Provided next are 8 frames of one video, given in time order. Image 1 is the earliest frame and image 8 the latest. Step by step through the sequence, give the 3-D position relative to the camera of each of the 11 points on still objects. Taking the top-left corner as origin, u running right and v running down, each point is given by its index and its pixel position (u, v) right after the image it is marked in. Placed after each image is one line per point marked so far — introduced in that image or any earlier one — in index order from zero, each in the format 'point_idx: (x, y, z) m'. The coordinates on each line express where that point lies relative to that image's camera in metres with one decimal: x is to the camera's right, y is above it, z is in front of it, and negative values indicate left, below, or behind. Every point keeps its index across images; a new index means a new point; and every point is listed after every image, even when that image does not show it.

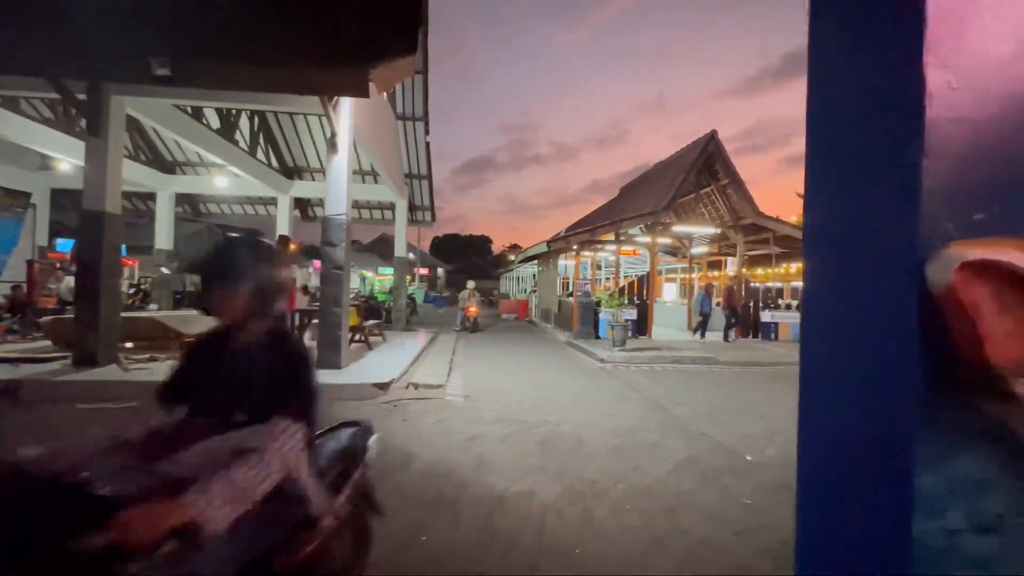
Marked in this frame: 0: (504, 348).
0: (-0.3, -1.9, +14.0) m
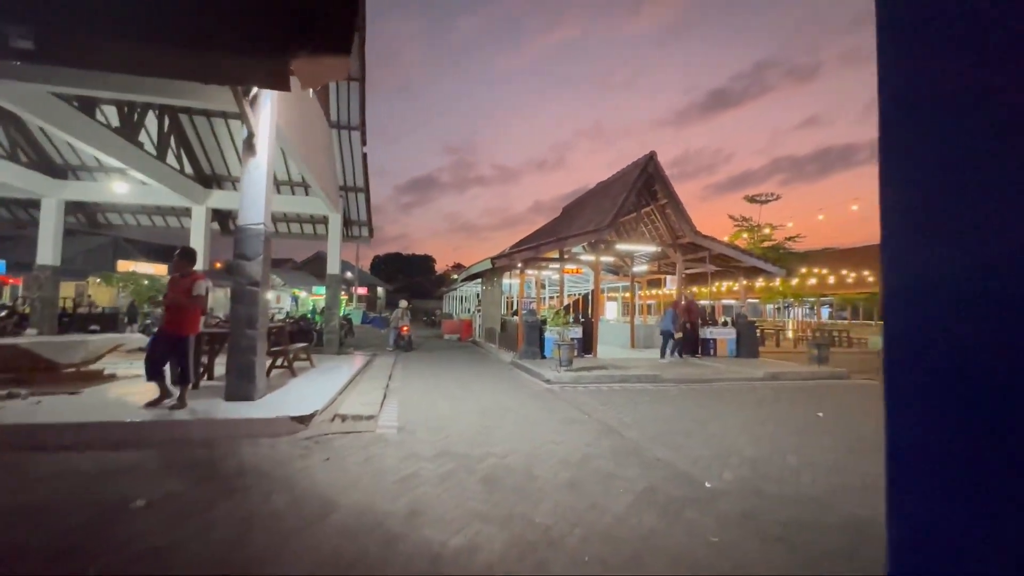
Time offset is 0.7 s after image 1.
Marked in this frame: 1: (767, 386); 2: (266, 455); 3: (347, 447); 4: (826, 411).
0: (-2.0, -2.4, +13.1) m
1: (+6.5, -2.5, +11.6) m
2: (-3.0, -2.1, +5.6) m
3: (-2.1, -2.1, +5.8) m
4: (+6.0, -2.4, +8.7) m
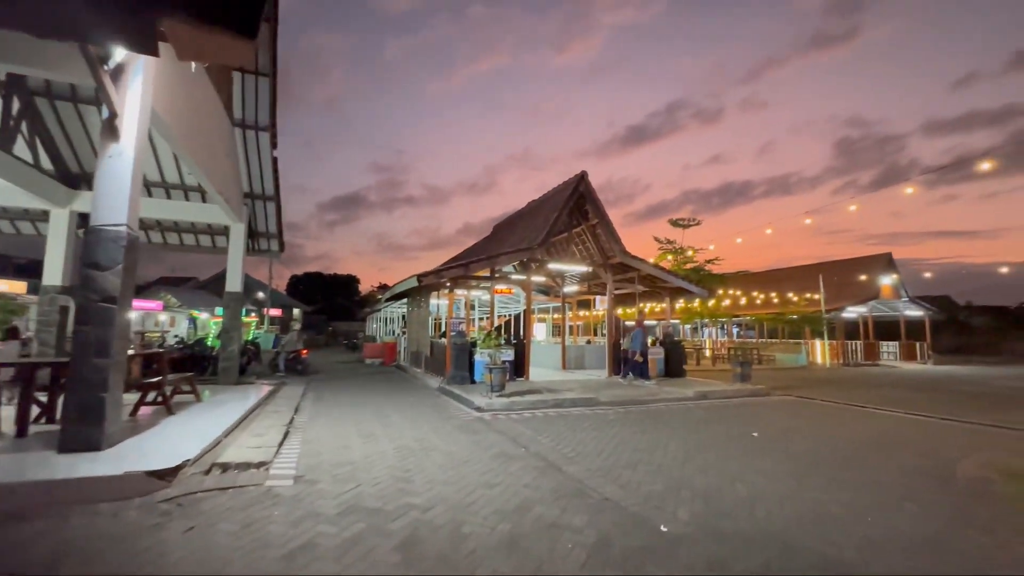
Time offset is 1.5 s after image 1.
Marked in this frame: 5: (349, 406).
0: (-3.9, -2.9, +11.8) m
1: (+4.8, -3.0, +11.5) m
2: (-3.8, -2.2, +4.1) m
3: (-2.9, -2.2, +4.5) m
4: (+4.7, -2.7, +8.6) m
5: (-3.9, -2.8, +10.9) m
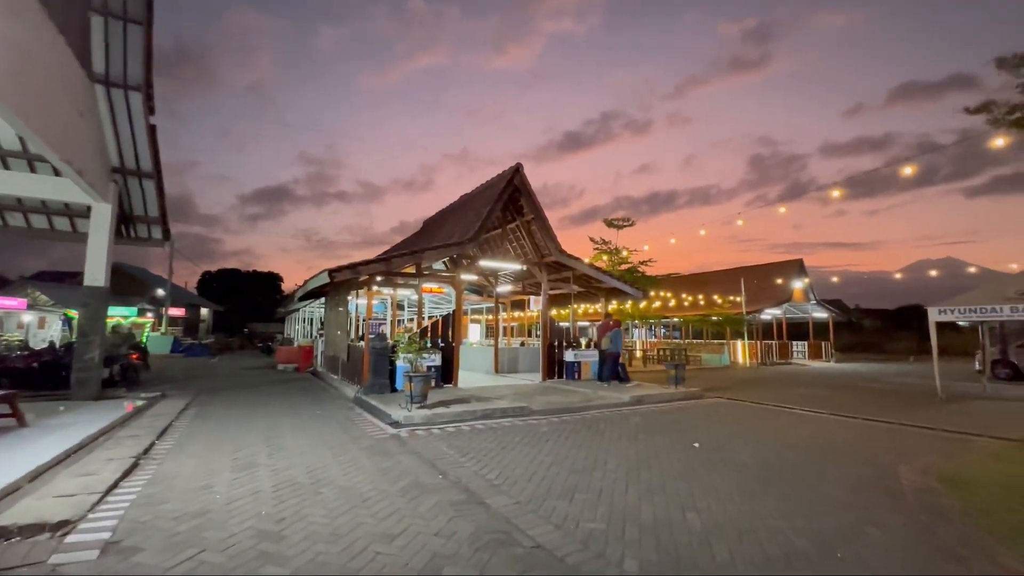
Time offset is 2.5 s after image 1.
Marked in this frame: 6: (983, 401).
0: (-5.6, -2.8, +9.9) m
1: (+3.0, -3.0, +10.9) m
2: (-4.4, -2.1, +2.4) m
3: (-3.6, -2.1, +2.9) m
4: (+3.4, -2.7, +8.1) m
5: (-5.5, -2.7, +9.0) m
6: (+14.9, -3.6, +14.3) m
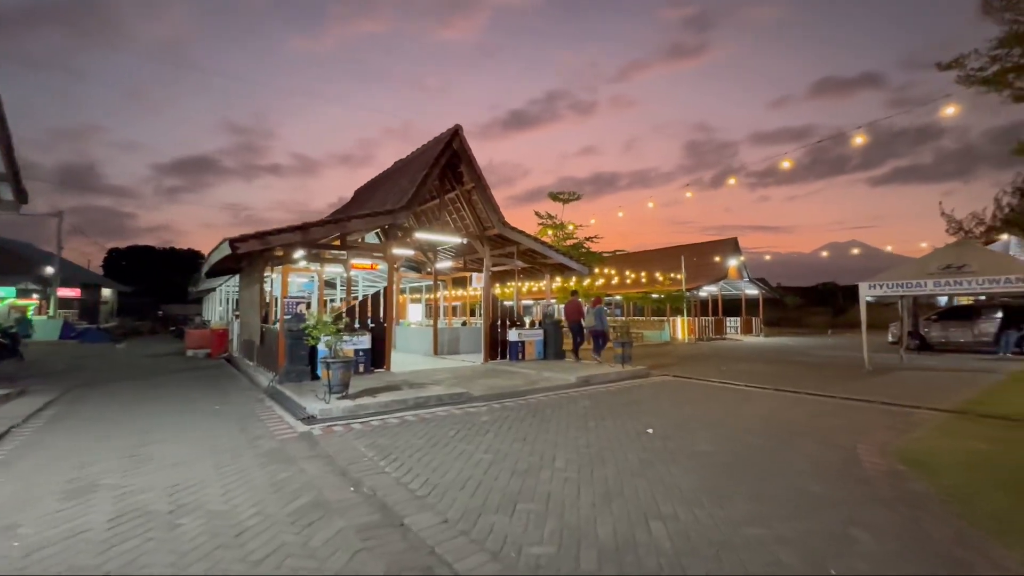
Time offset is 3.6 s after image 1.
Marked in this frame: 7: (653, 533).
0: (-6.8, -2.3, +8.2) m
1: (+1.6, -2.4, +10.2) m
2: (-4.7, -1.9, +0.8) m
3: (-4.0, -1.9, +1.4) m
4: (+2.3, -2.2, +7.4) m
5: (-6.6, -2.2, +7.3) m
6: (+13.1, -2.8, +15.0) m
7: (+1.2, -2.1, +3.9) m
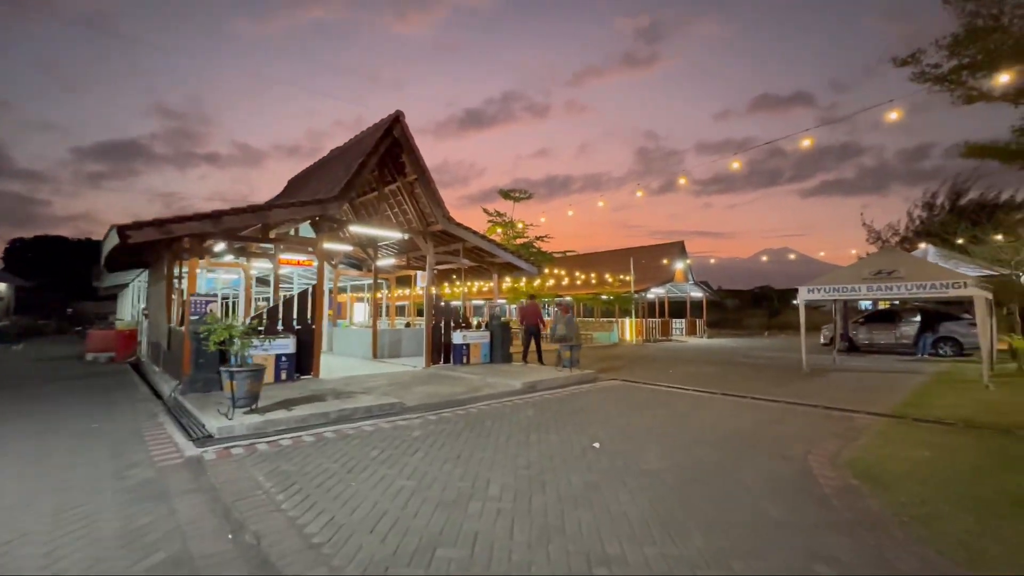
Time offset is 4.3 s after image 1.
0: (-7.8, -2.2, +6.7) m
1: (+0.3, -2.4, +9.5) m
2: (-5.0, -1.8, -0.5) m
3: (-4.3, -1.8, +0.2) m
4: (+1.3, -2.3, +6.8) m
5: (-7.5, -2.1, +5.8) m
6: (+11.2, -2.9, +15.5) m
7: (+0.6, -2.1, +3.2) m
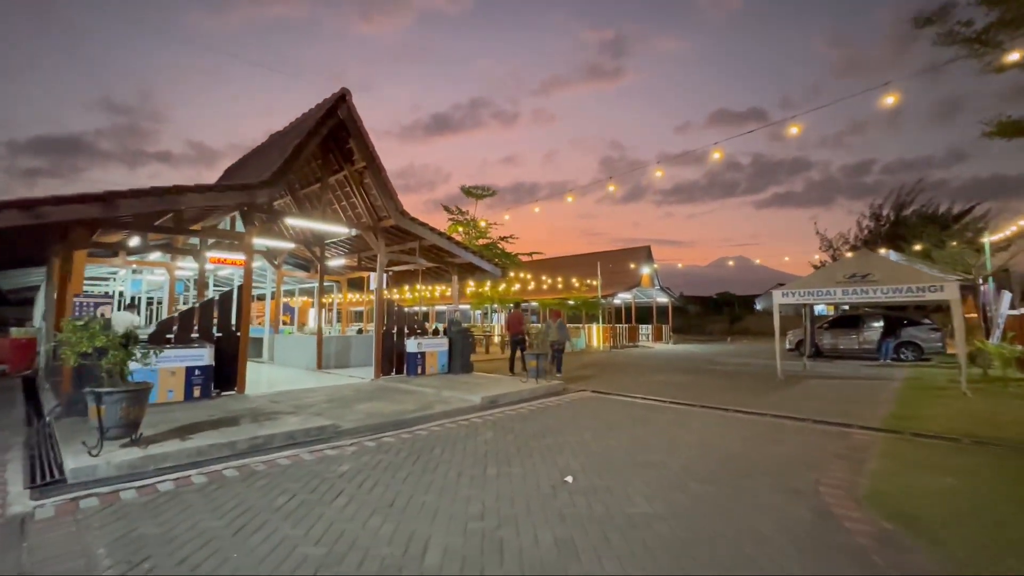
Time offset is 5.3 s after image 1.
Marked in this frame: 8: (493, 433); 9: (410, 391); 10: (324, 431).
0: (-8.4, -2.1, +4.8) m
1: (-0.4, -2.4, +8.2) m
2: (-5.0, -1.7, -2.1) m
3: (-4.4, -1.7, -1.4) m
4: (+0.8, -2.2, +5.6) m
5: (-8.0, -2.1, +3.9) m
6: (+10.0, -3.0, +15.0) m
7: (+0.3, -2.0, +2.0) m
8: (-0.3, -2.4, +7.4) m
9: (-2.4, -2.4, +10.4) m
10: (-2.9, -2.2, +7.0) m
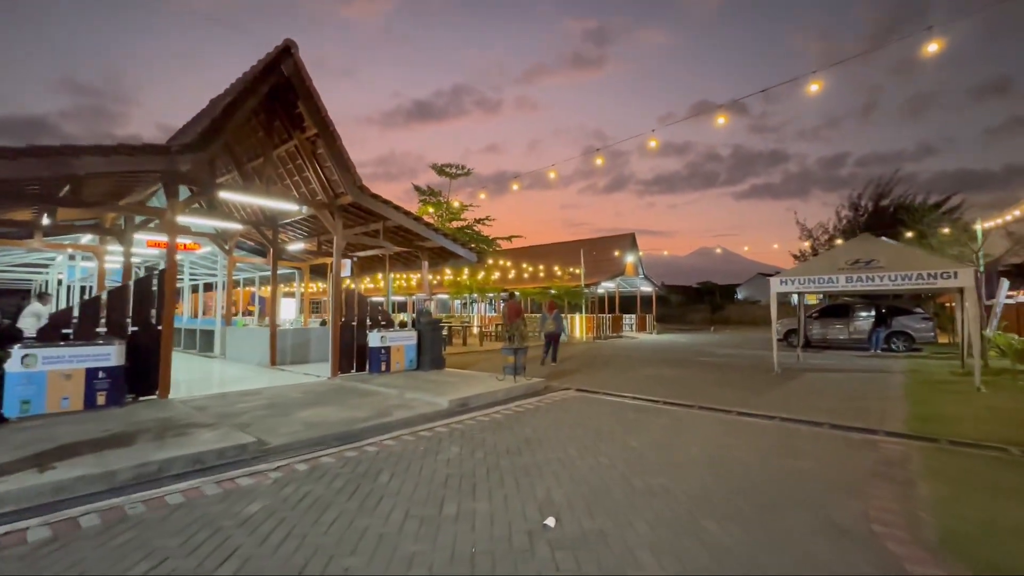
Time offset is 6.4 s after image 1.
0: (-8.6, -2.0, +3.1) m
1: (-0.9, -2.2, +6.9) m
2: (-5.0, -1.7, -3.6) m
3: (-4.4, -1.7, -2.9) m
4: (+0.4, -2.1, +4.3) m
5: (-8.3, -1.9, +2.3) m
6: (+9.3, -2.7, +14.1) m
7: (+0.1, -1.9, +0.7) m
8: (-0.7, -2.1, +6.1) m
9: (-2.9, -2.1, +9.0) m
10: (-3.3, -2.0, +5.6) m
